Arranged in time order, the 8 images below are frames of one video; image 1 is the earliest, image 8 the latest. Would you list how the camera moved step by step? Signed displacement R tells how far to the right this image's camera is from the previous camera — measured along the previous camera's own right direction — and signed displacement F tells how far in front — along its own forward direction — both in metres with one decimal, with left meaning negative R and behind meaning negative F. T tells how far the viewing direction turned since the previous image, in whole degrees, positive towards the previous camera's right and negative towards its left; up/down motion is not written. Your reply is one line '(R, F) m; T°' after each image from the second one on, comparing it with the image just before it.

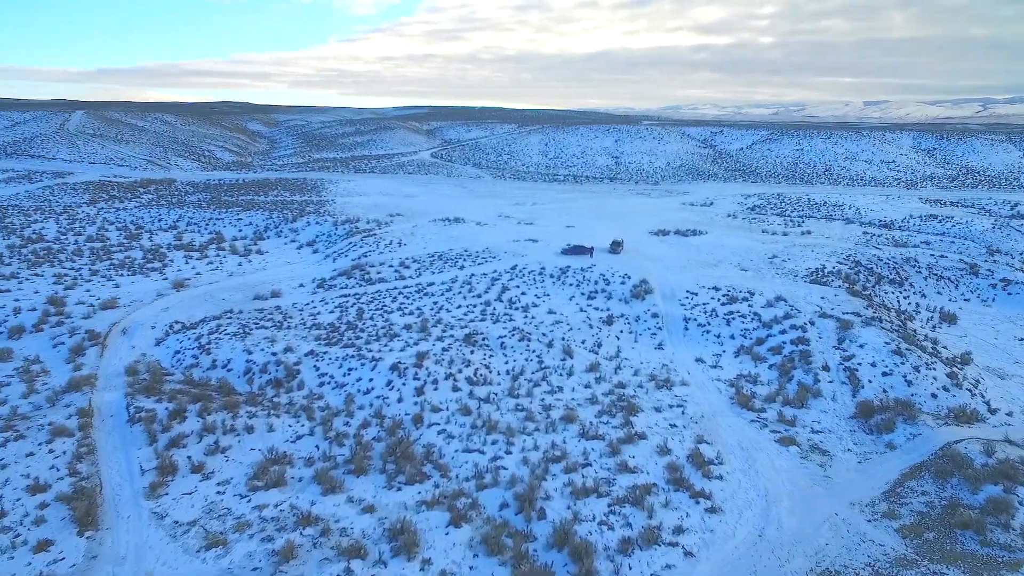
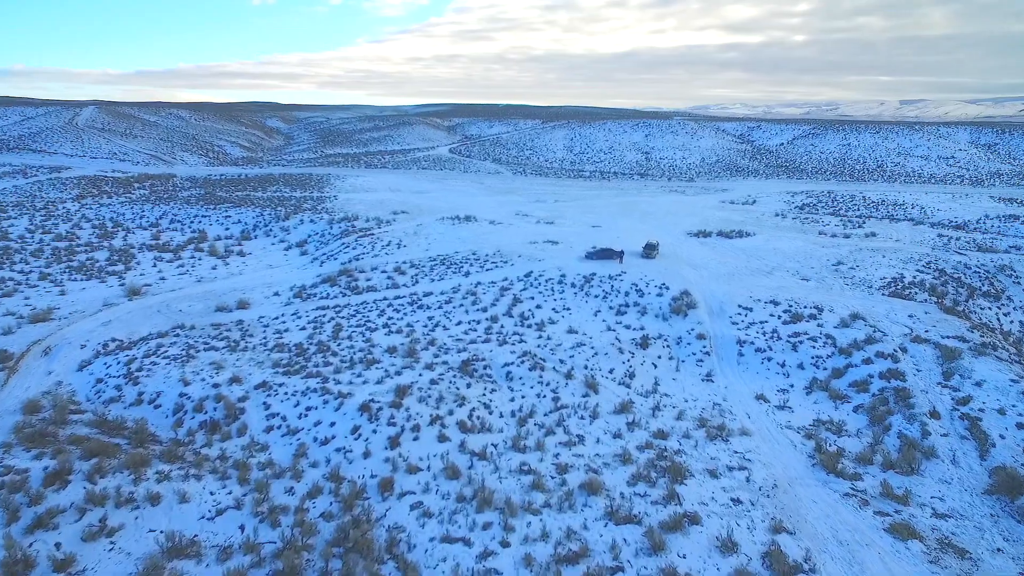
(+0.4, +4.4) m; -2°
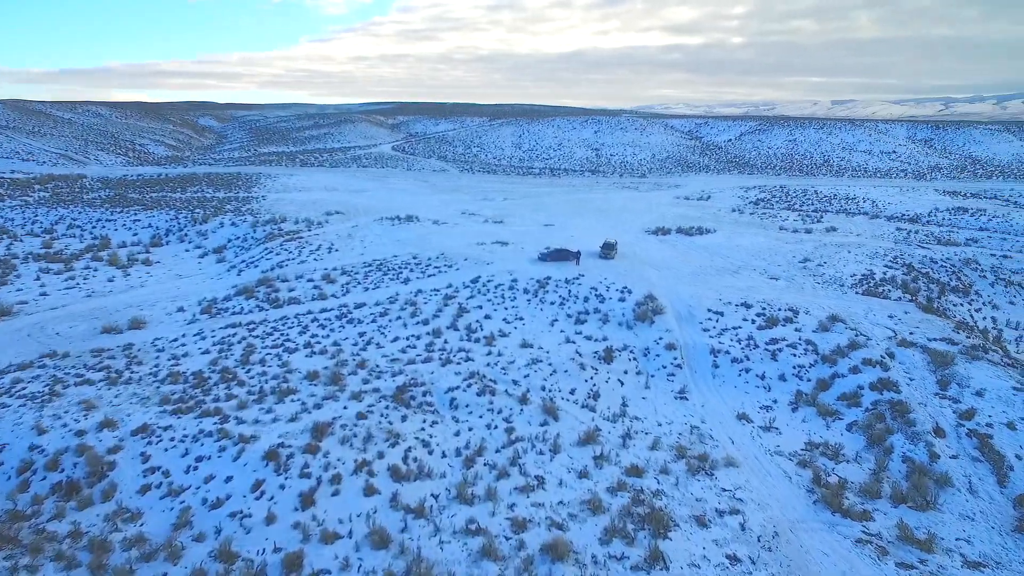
(+0.2, +2.5) m; +4°
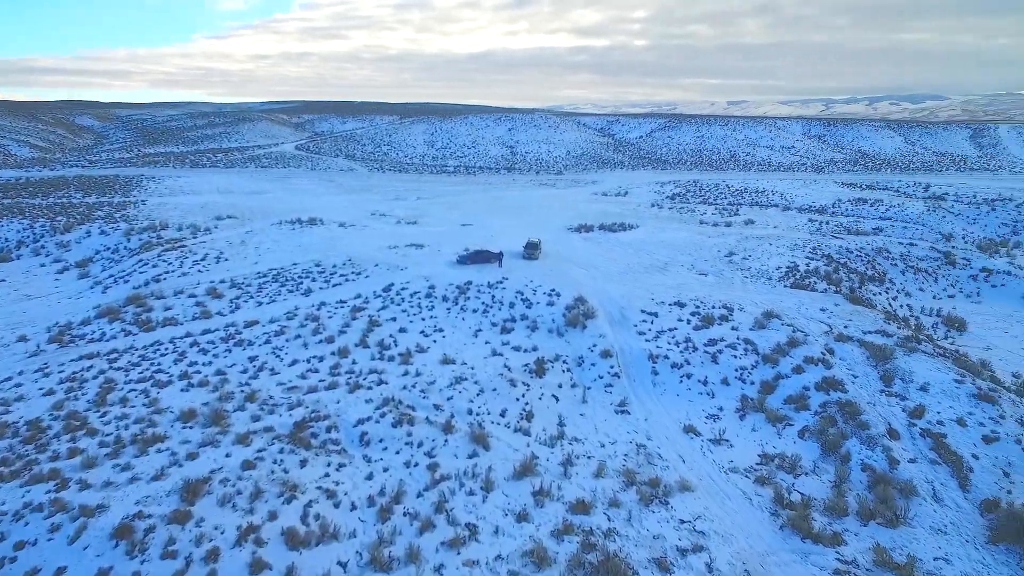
(0.0, +1.9) m; +8°
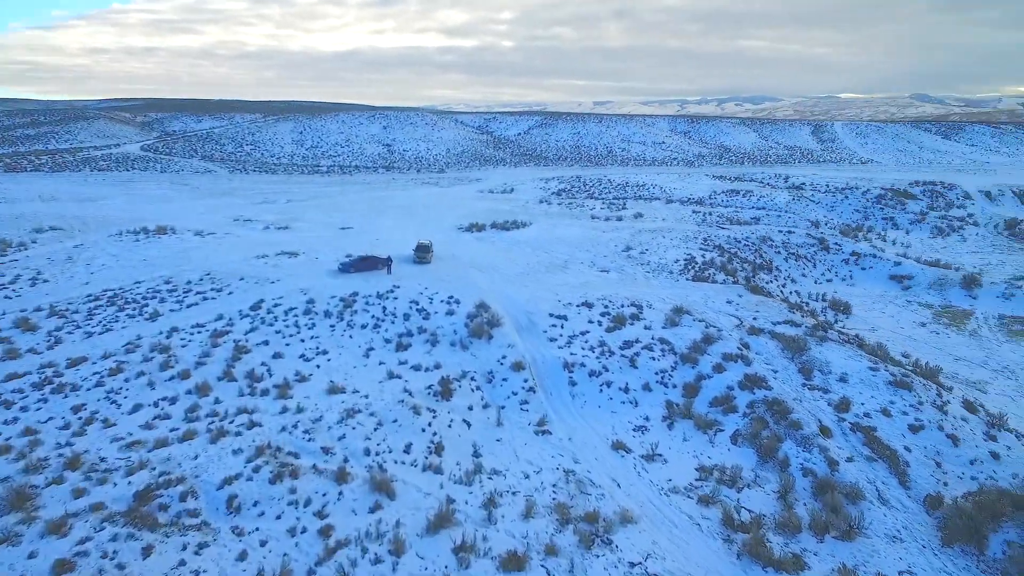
(-0.3, +1.9) m; +11°
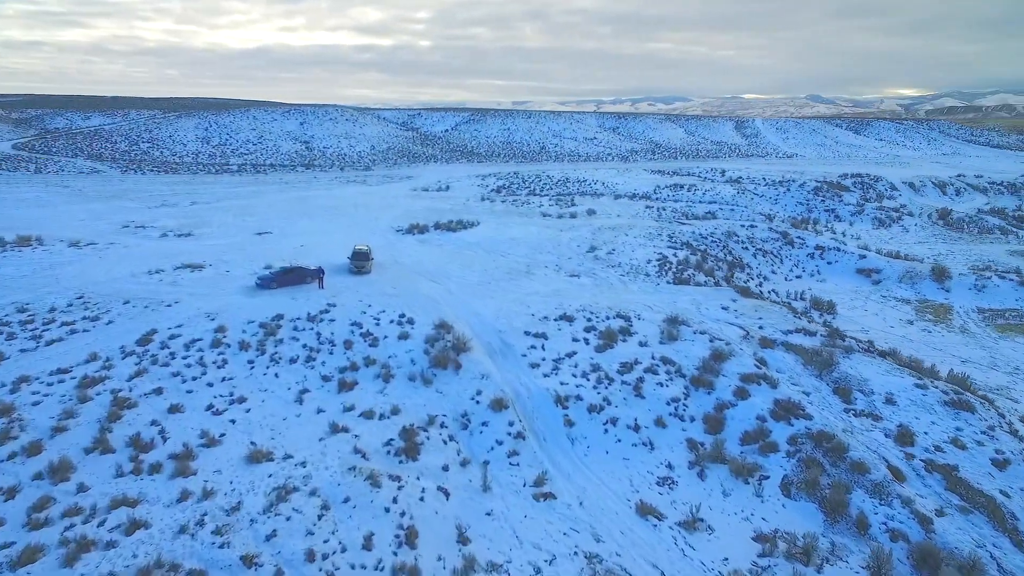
(-0.9, +3.1) m; +7°
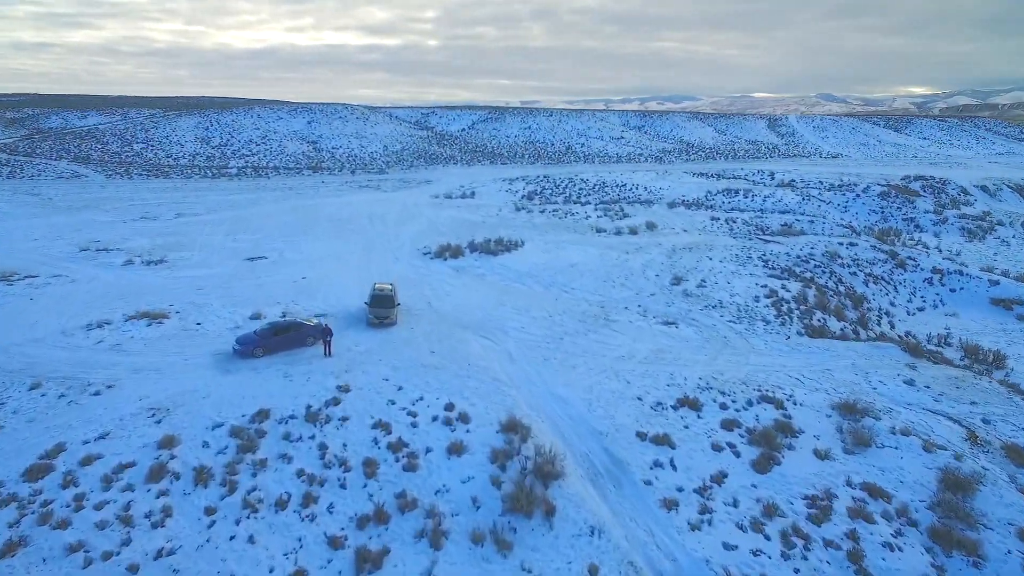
(-1.4, +4.7) m; -1°
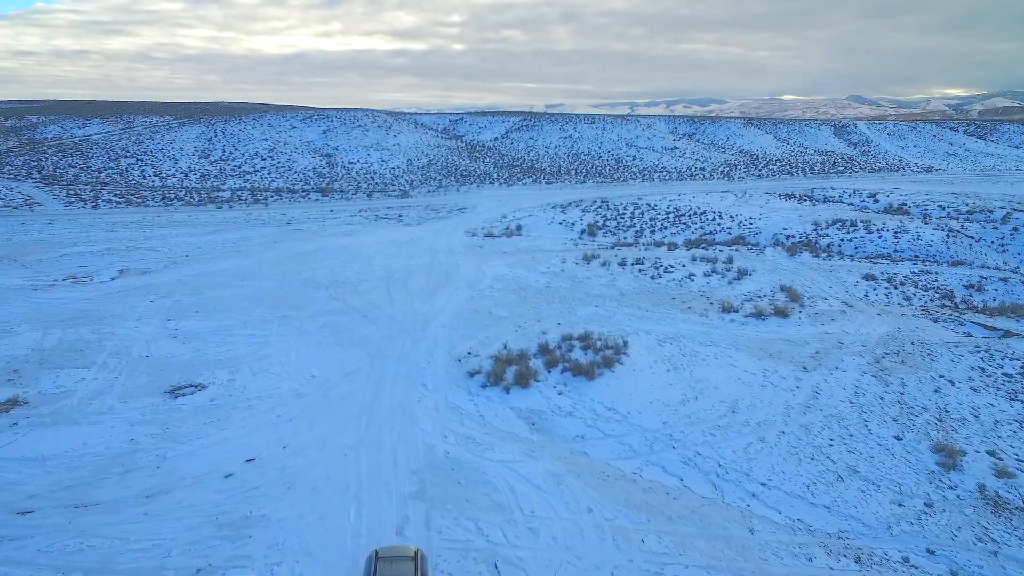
(-1.5, +7.6) m; -2°
